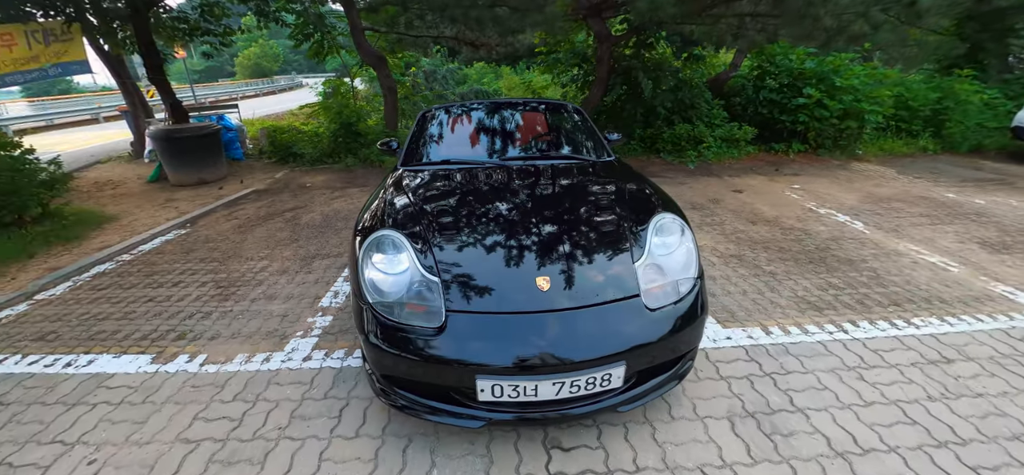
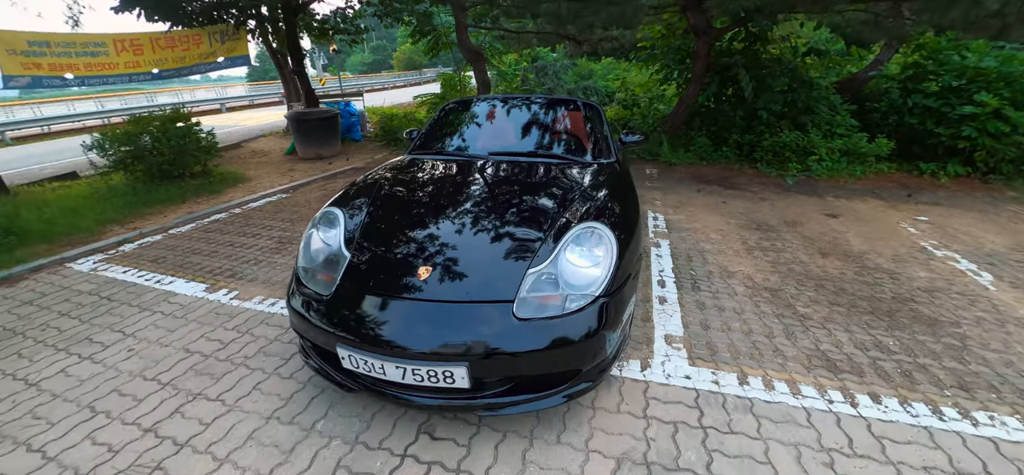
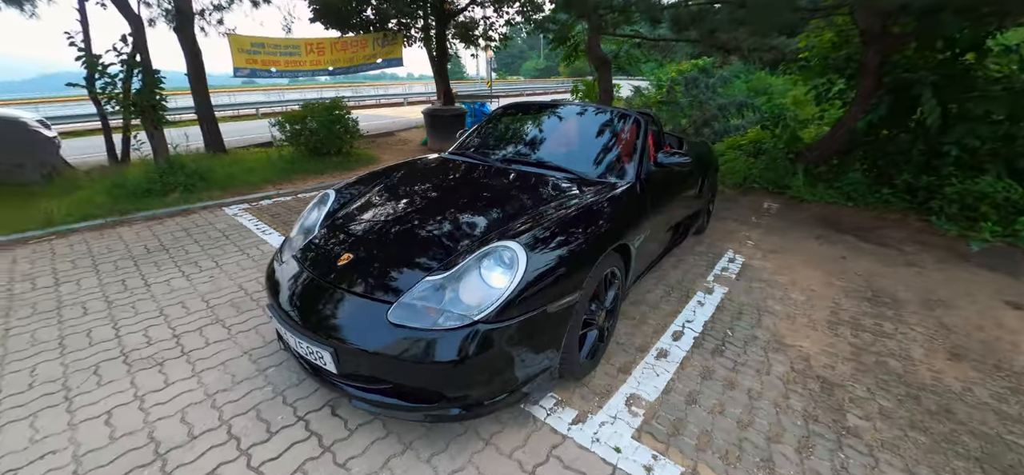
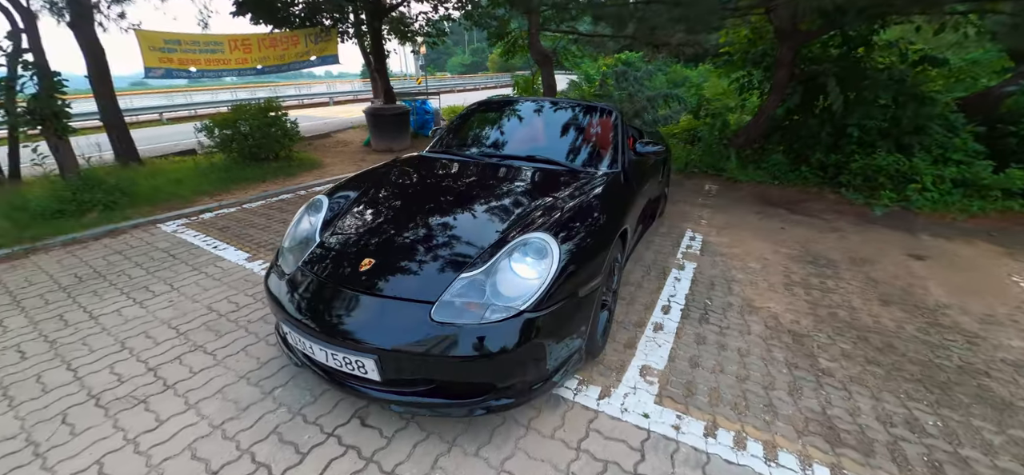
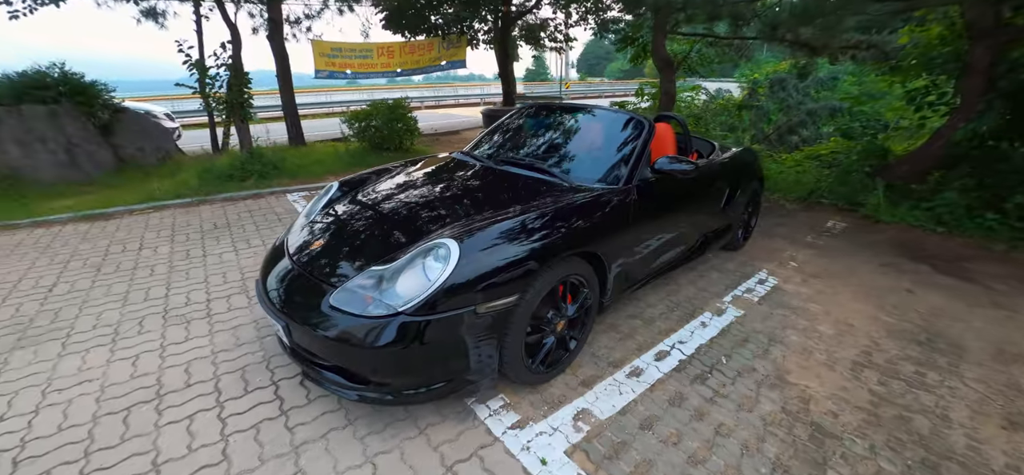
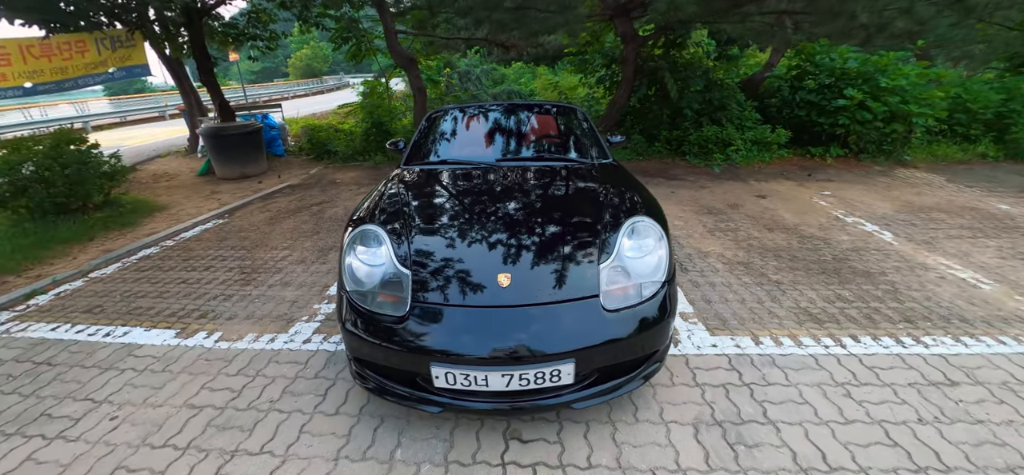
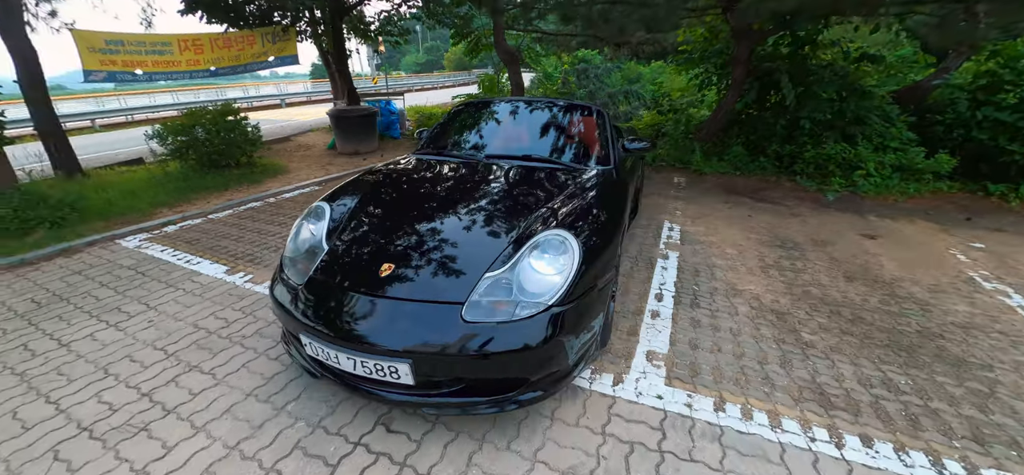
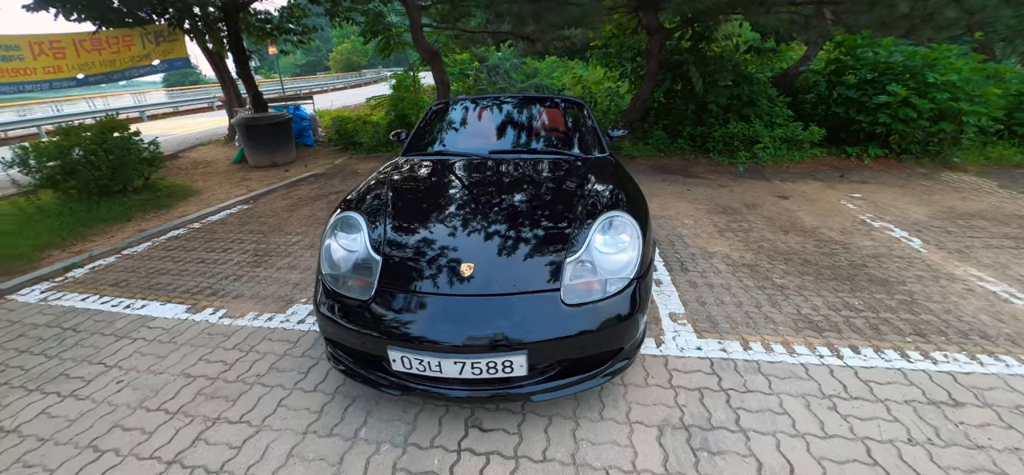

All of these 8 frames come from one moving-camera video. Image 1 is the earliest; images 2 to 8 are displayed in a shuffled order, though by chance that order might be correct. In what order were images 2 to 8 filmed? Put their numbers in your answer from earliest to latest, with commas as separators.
6, 8, 2, 7, 4, 3, 5
